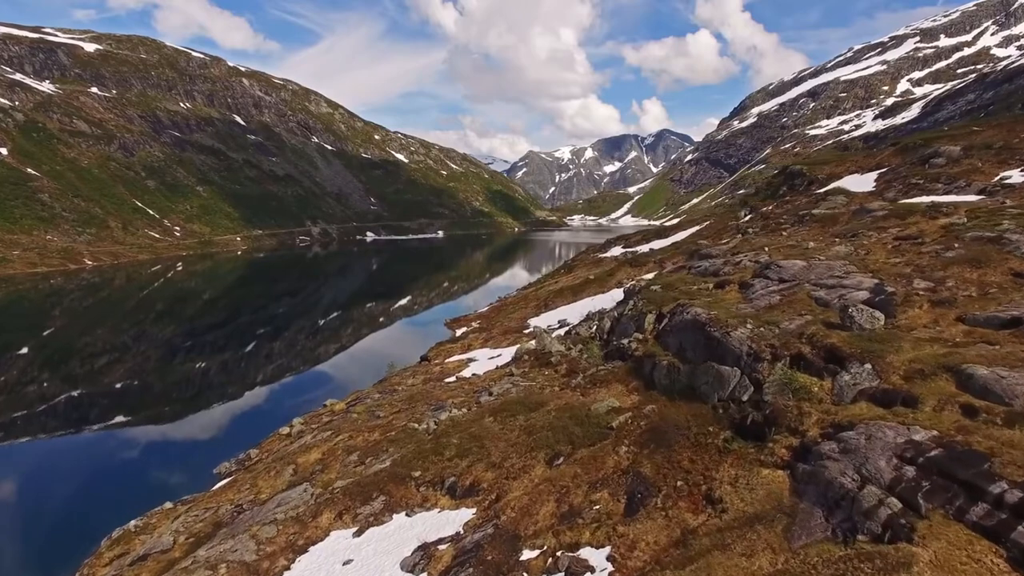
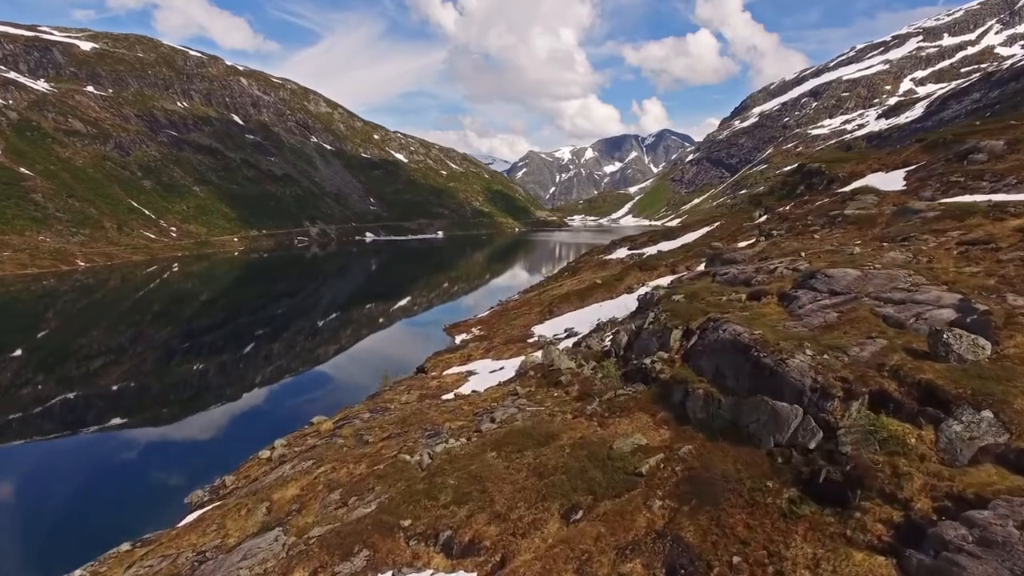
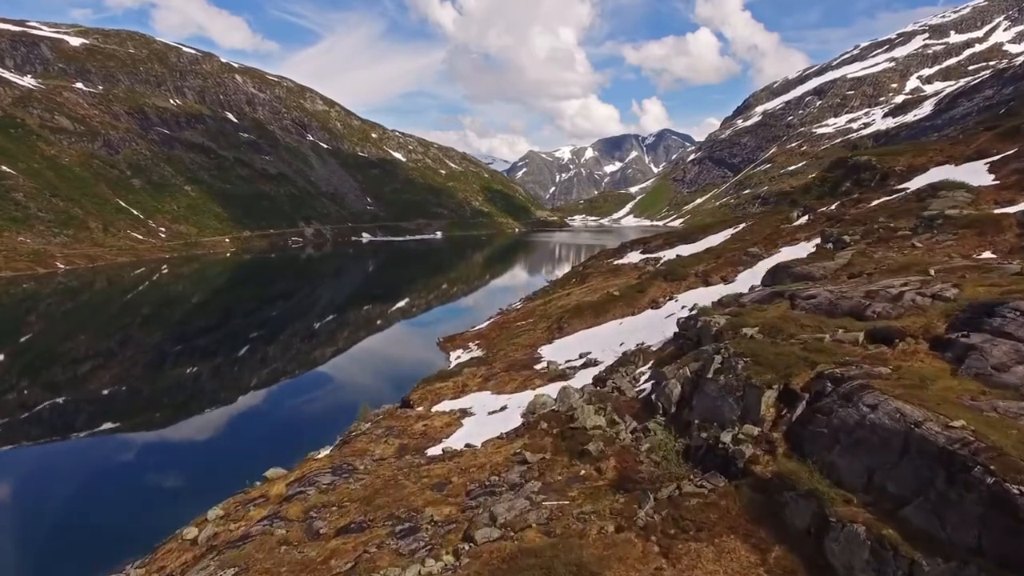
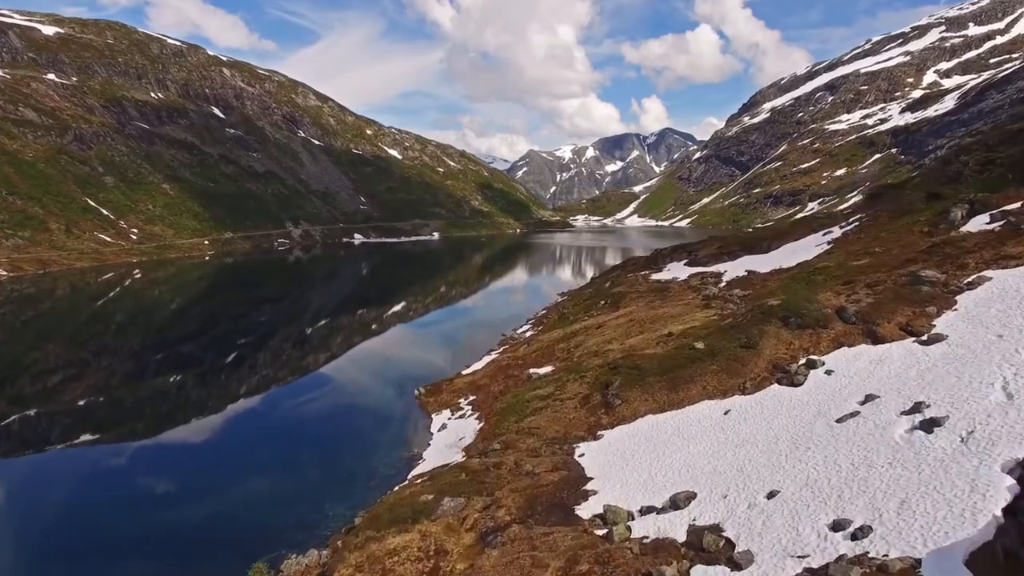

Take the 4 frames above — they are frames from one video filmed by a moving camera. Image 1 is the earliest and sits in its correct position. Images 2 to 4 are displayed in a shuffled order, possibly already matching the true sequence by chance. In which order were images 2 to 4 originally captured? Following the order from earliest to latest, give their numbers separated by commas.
2, 3, 4
